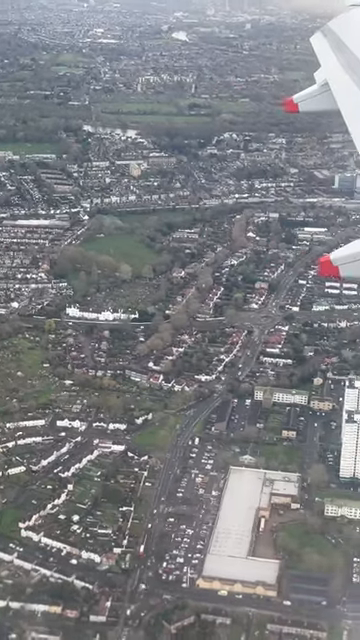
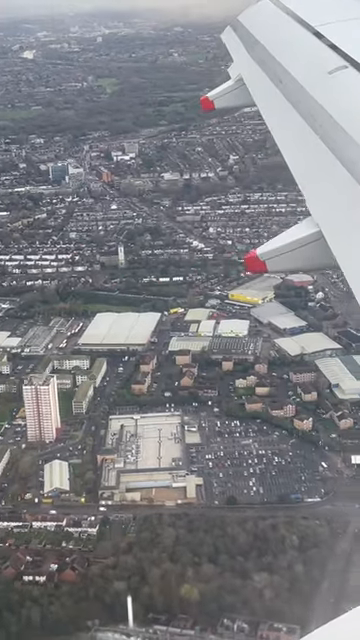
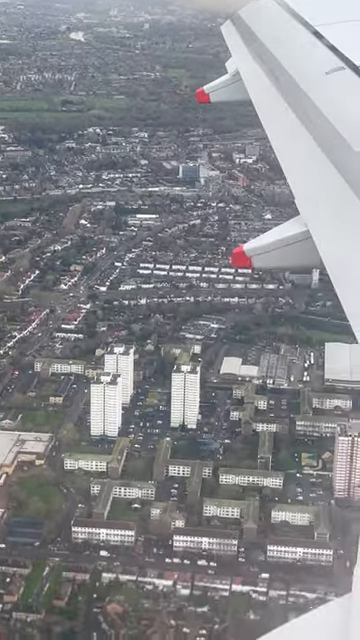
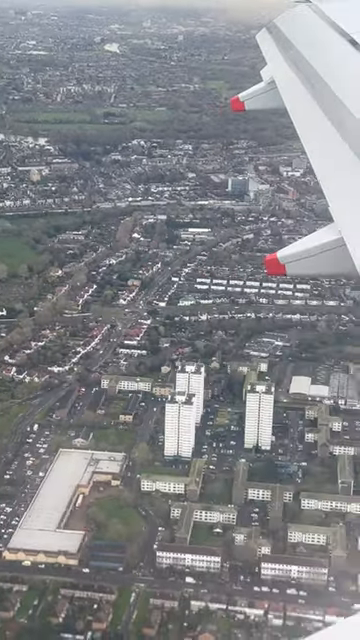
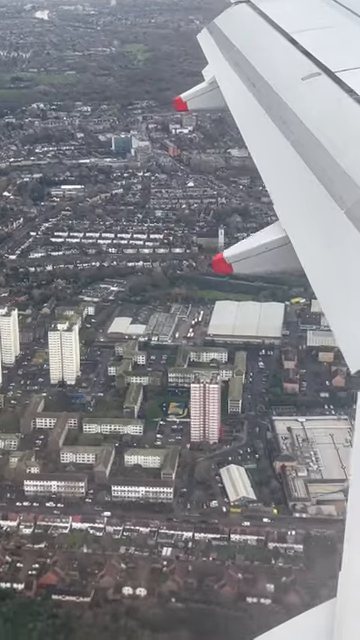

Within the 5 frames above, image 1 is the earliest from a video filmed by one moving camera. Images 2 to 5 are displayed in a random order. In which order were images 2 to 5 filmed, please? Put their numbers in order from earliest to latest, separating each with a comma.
4, 3, 5, 2
